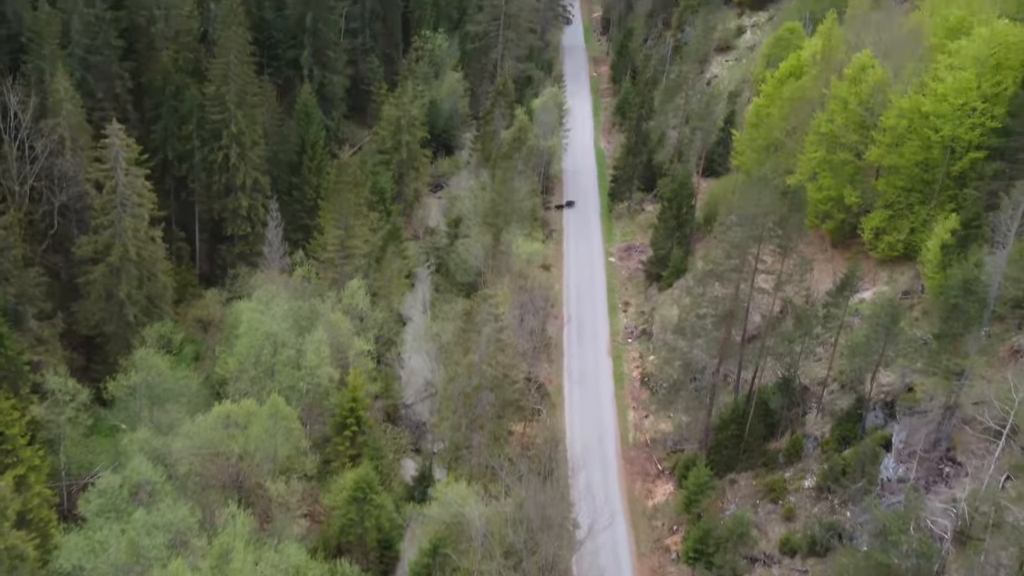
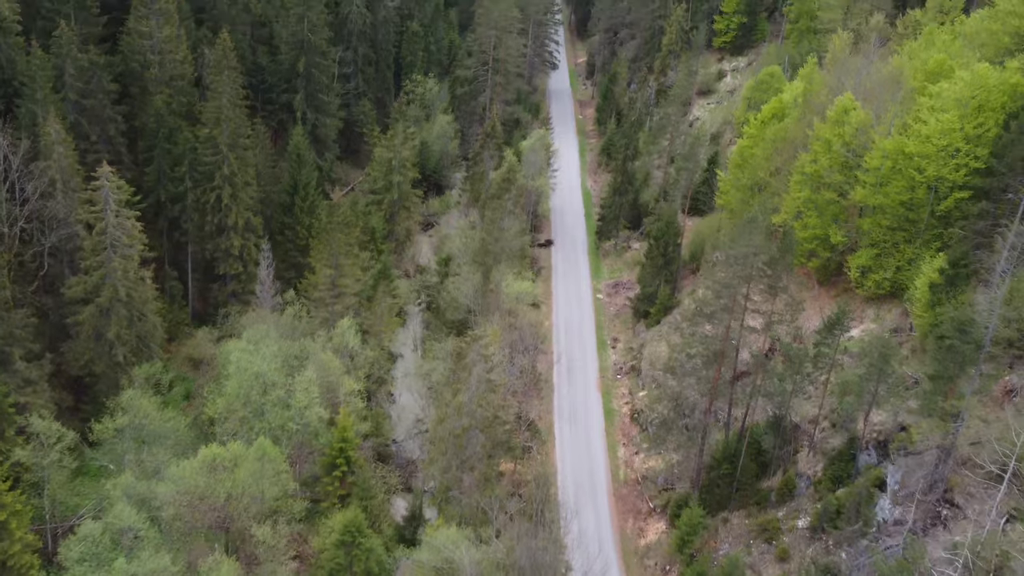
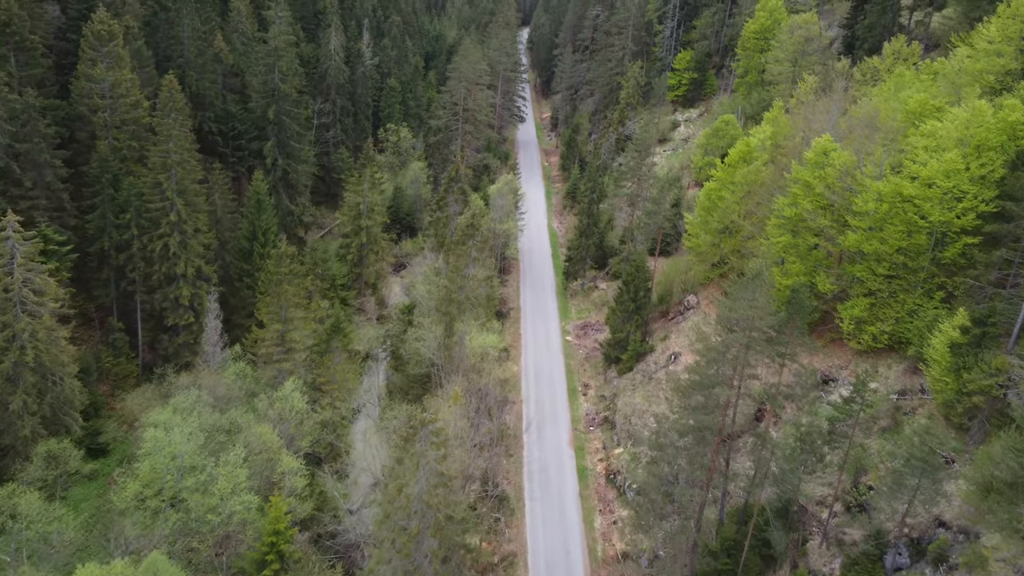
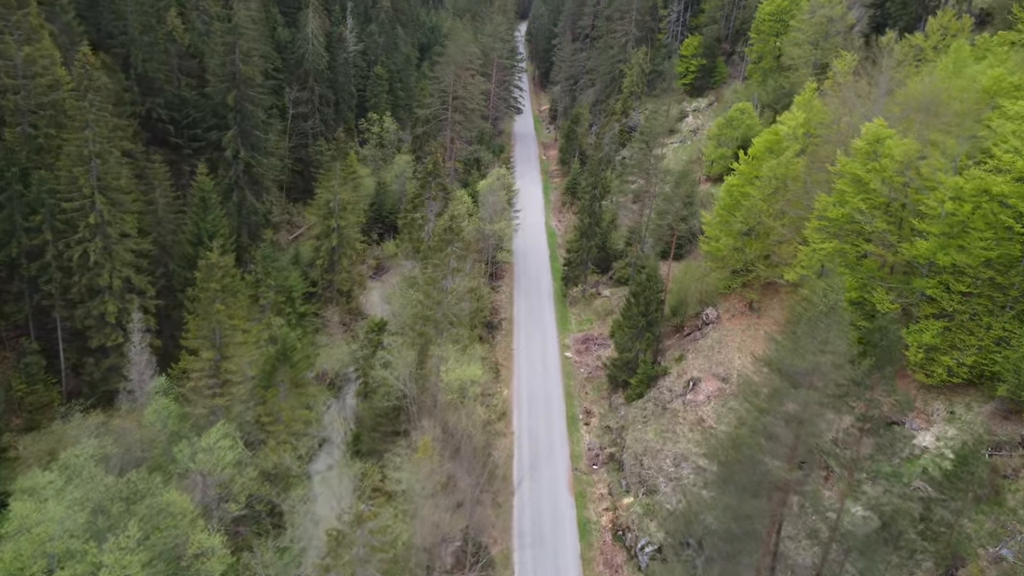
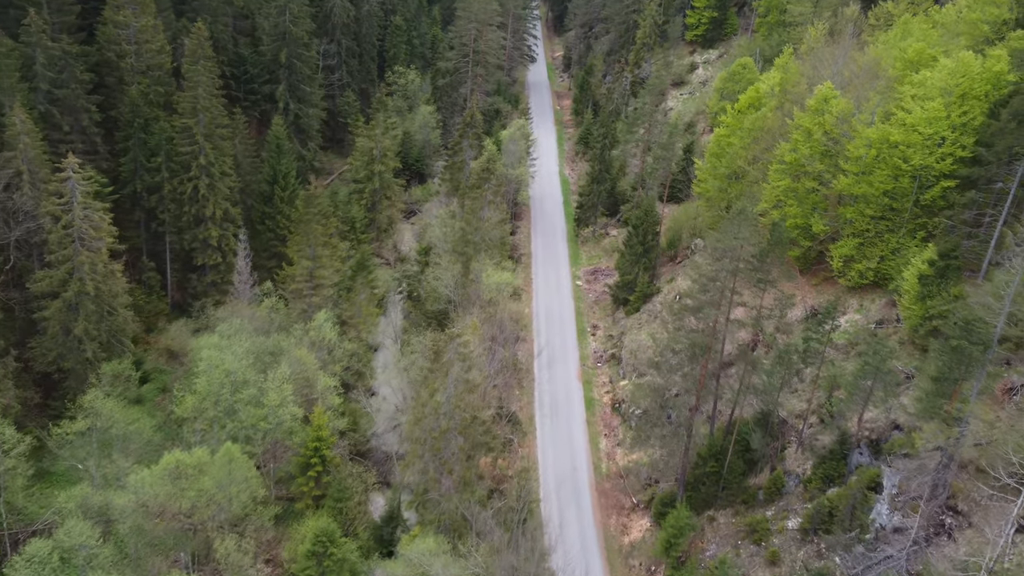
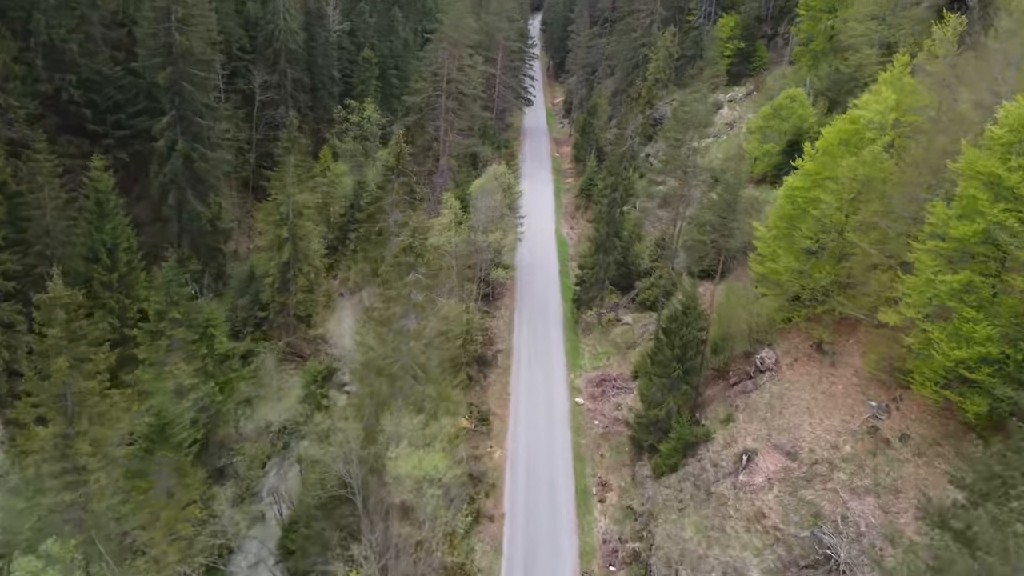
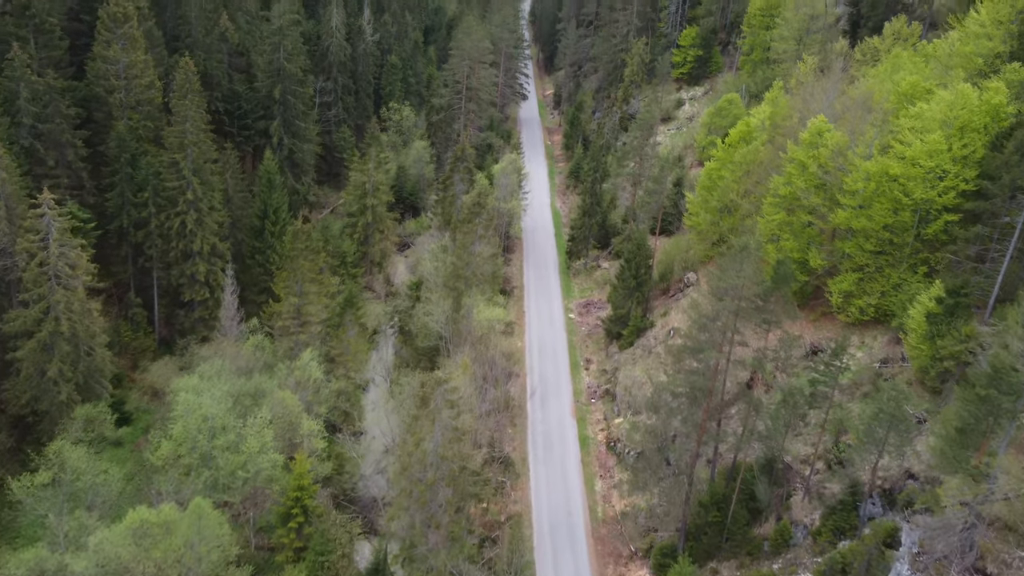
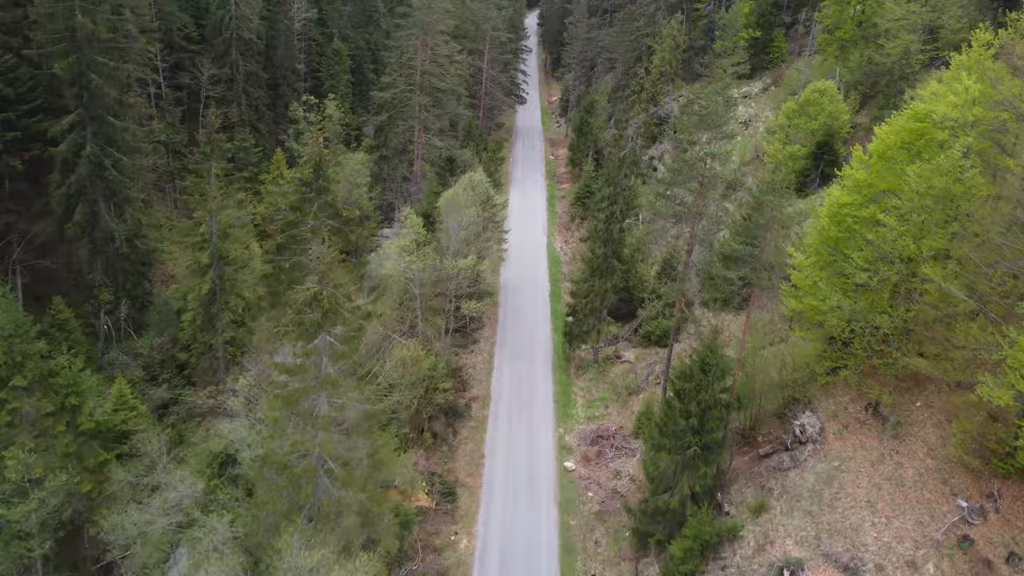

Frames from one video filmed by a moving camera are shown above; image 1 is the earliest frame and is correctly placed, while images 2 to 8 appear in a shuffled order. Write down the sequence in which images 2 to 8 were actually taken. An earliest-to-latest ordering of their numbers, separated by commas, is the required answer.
2, 5, 7, 3, 4, 6, 8
